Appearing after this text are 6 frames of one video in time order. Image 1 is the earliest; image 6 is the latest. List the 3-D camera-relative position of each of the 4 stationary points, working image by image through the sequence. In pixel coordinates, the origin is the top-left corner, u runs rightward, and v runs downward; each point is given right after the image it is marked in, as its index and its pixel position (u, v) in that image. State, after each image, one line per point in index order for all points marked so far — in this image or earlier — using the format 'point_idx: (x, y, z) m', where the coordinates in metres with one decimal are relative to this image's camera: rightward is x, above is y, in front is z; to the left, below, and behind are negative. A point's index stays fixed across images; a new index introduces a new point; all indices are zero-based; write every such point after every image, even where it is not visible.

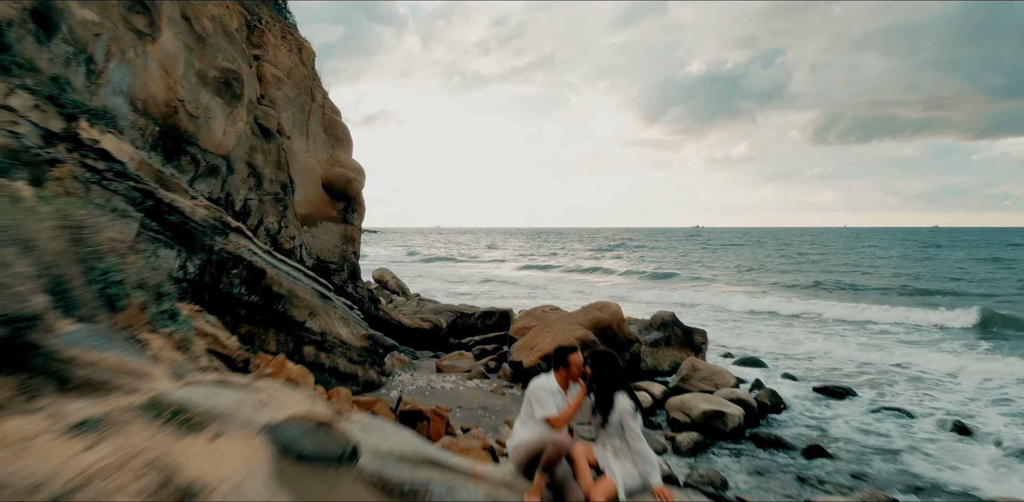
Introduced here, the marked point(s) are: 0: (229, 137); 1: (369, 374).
0: (-4.8, +2.0, +9.8) m
1: (-2.2, -1.9, +9.0) m
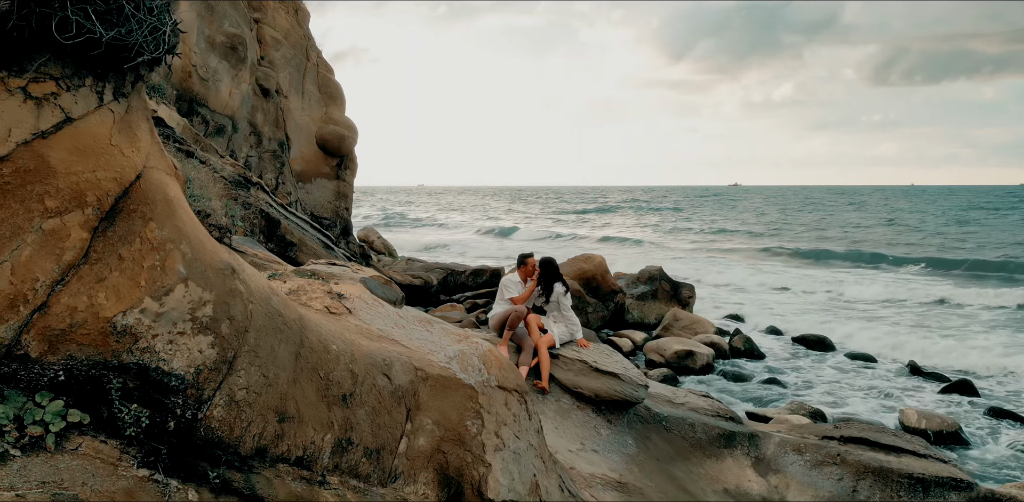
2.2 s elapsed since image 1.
0: (-5.2, +2.9, +10.9) m
1: (-2.6, -1.1, +10.4) m
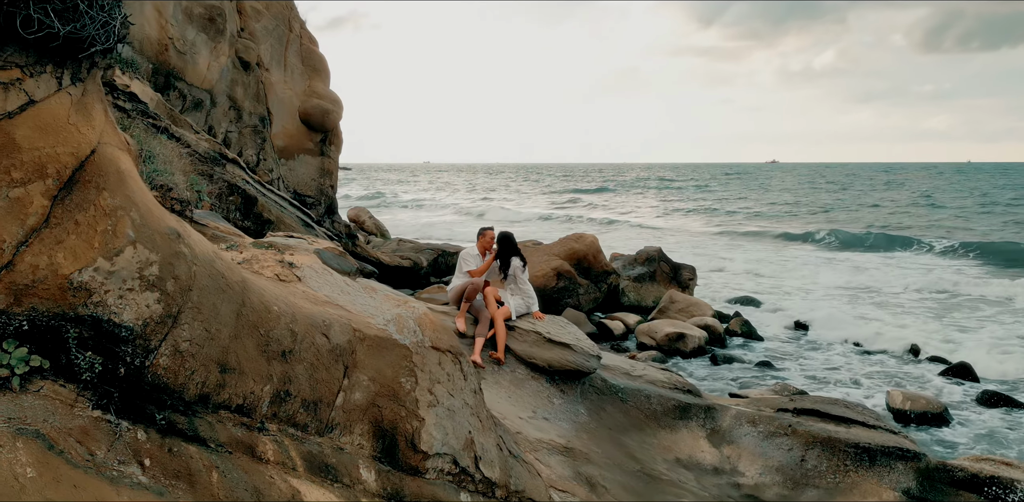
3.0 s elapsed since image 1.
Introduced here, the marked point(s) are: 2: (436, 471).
0: (-5.6, +3.3, +10.8) m
1: (-3.0, -0.7, +10.6) m
2: (-0.3, -0.9, +2.4) m
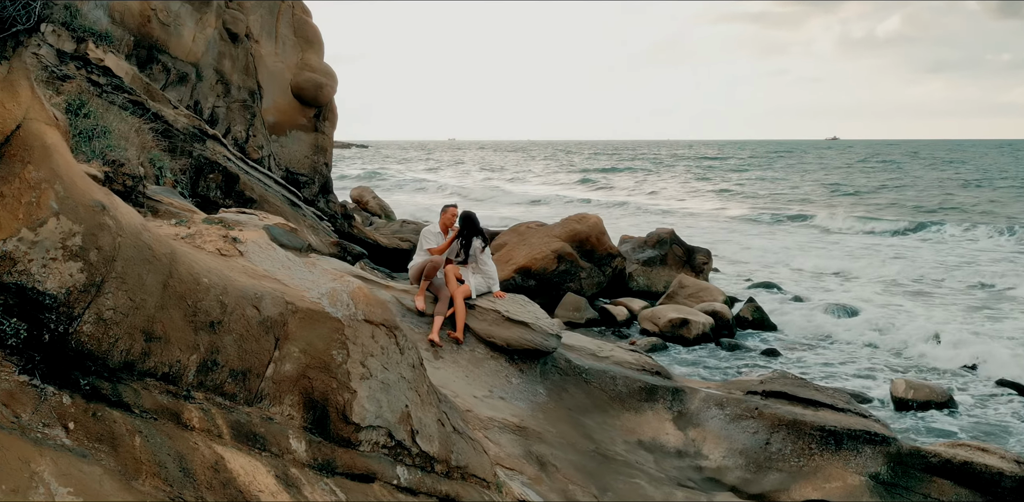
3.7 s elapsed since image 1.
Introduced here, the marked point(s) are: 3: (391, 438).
0: (-5.9, +3.7, +10.8) m
1: (-3.3, -0.3, +10.6) m
2: (-0.6, -0.8, +2.4) m
3: (-0.5, -0.8, +2.5) m
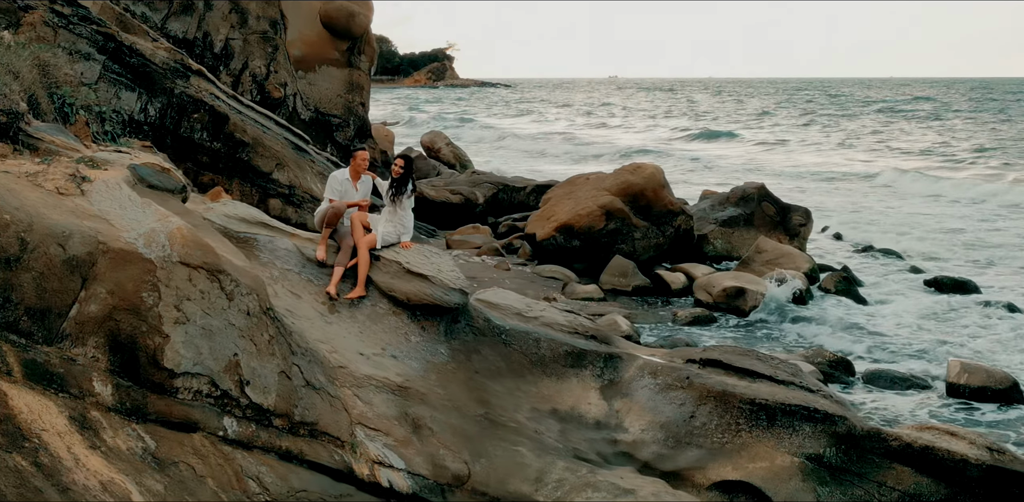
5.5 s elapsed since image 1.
0: (-6.0, +4.7, +10.7) m
1: (-3.7, +0.5, +10.6) m
2: (-1.3, -0.6, +2.4) m
3: (-1.3, -0.6, +2.4) m
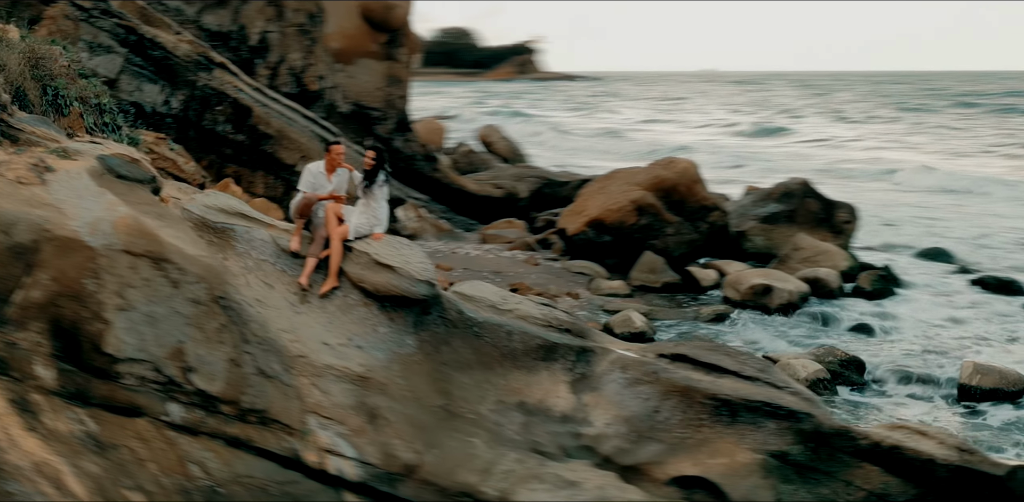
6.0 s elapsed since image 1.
0: (-5.7, +4.9, +10.9) m
1: (-3.5, +0.7, +10.8) m
2: (-1.6, -0.5, +2.4) m
3: (-1.5, -0.5, +2.5) m
